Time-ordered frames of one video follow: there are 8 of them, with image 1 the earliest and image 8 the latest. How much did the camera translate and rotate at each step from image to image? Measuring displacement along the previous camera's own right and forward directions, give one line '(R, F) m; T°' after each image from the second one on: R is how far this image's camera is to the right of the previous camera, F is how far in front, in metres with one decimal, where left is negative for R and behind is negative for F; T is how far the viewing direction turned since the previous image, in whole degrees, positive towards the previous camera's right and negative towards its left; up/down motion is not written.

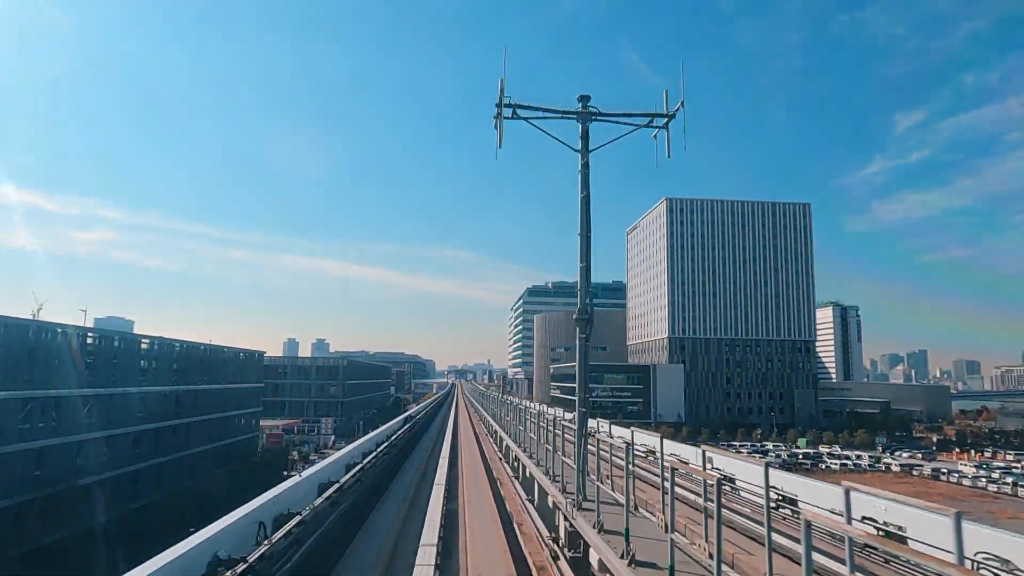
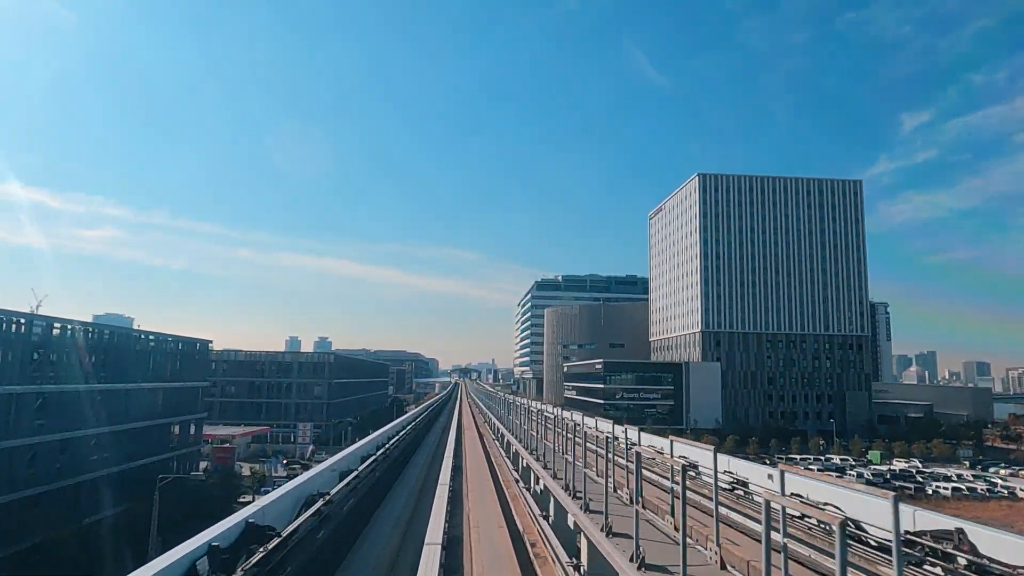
(-0.1, +0.7) m; 0°
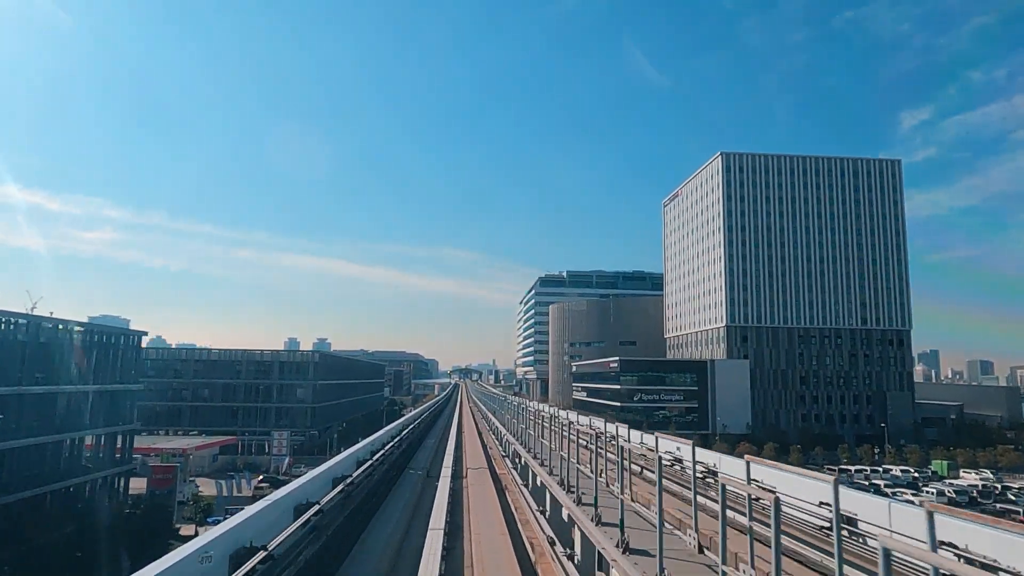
(0.0, +0.4) m; 0°
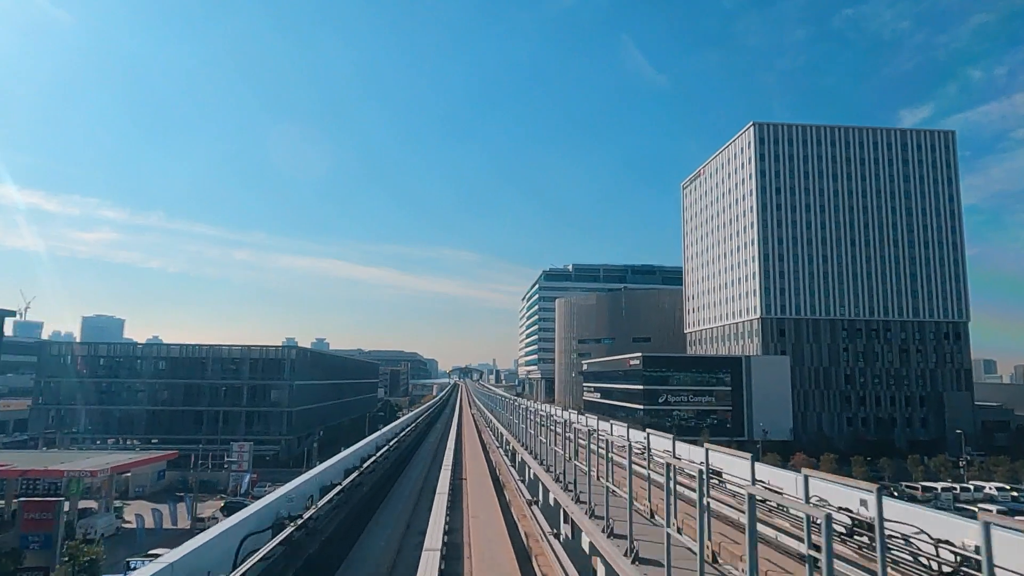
(0.0, +0.5) m; 0°
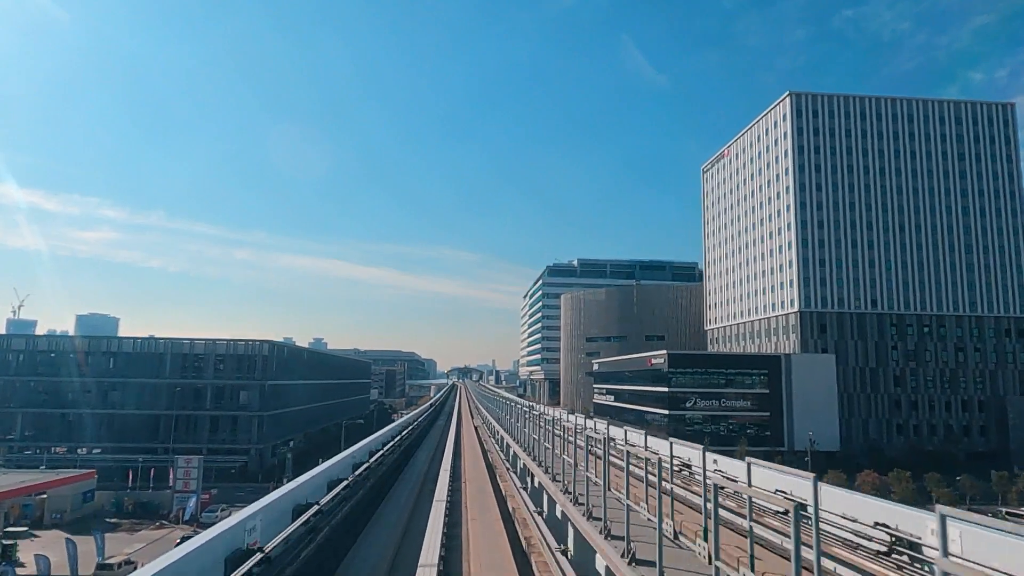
(0.0, +0.4) m; 0°
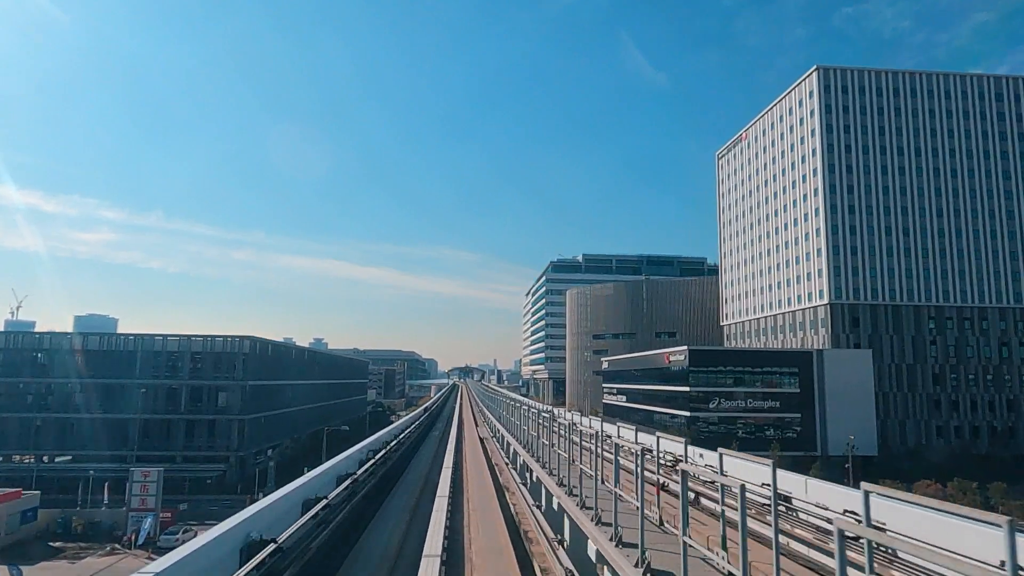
(0.0, +0.3) m; 0°
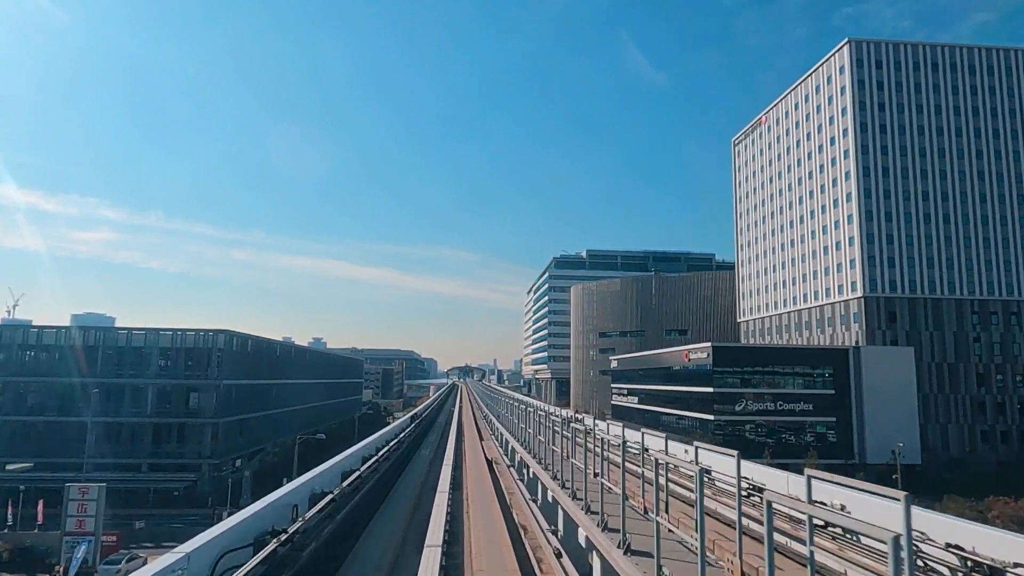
(0.0, +0.3) m; 0°
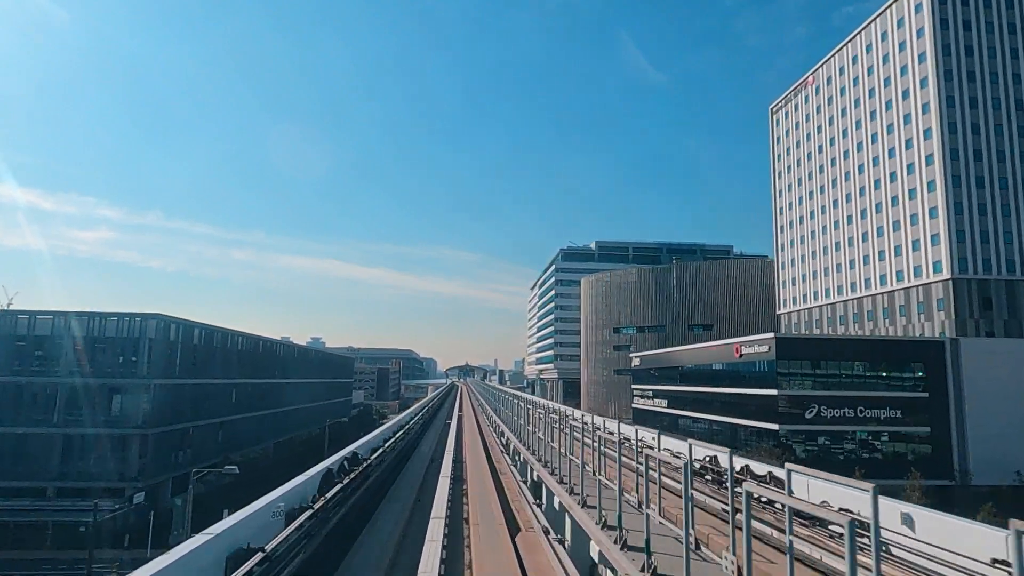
(0.0, +0.5) m; 0°
